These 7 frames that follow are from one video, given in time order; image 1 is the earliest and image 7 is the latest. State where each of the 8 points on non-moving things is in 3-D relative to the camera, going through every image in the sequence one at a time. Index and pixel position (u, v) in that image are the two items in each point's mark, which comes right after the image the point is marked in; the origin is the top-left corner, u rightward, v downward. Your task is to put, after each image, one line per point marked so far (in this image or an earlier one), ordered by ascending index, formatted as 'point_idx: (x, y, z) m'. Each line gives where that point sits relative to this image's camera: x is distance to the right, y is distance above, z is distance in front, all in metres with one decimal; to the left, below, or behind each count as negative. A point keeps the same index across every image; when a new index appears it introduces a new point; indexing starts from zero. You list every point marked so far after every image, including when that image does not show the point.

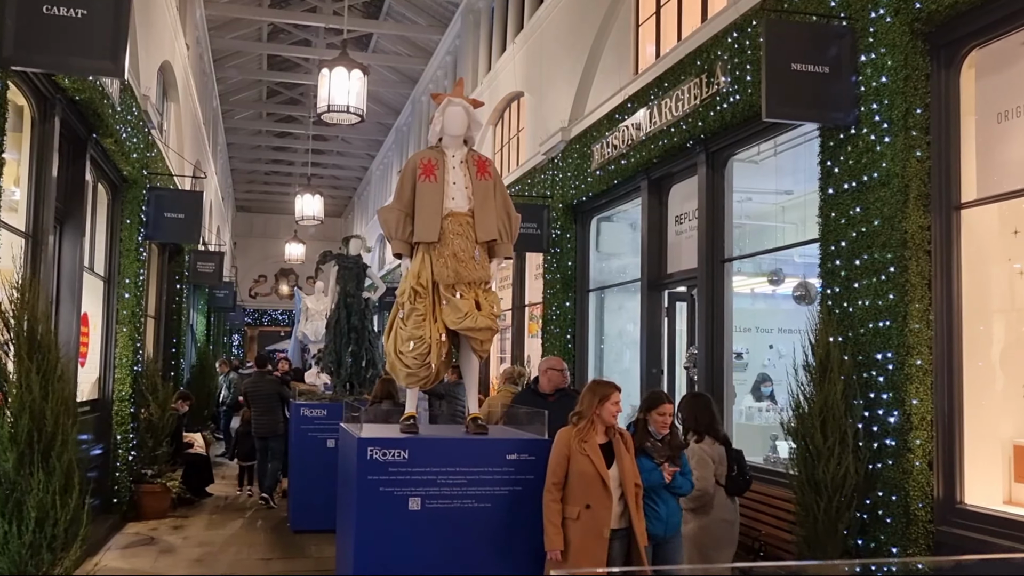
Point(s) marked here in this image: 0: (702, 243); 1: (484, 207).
0: (+1.3, +0.3, +6.4) m
1: (-0.1, +0.4, +4.3) m
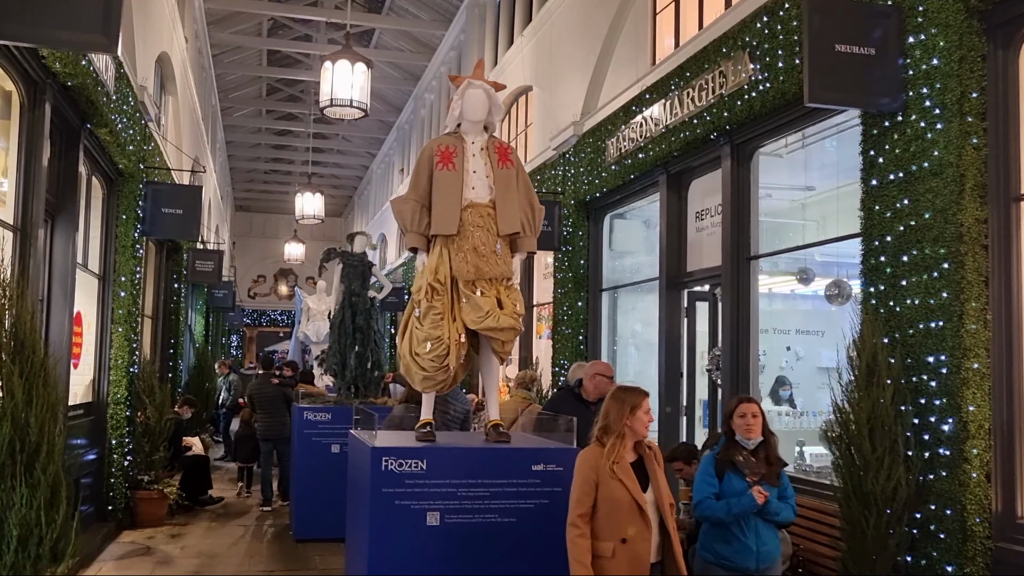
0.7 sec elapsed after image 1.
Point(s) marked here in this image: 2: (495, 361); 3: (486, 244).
0: (+1.4, +0.3, +6.1) m
1: (0.0, +0.4, +4.0) m
2: (-0.1, -0.3, +4.0) m
3: (-0.1, +0.2, +3.9) m
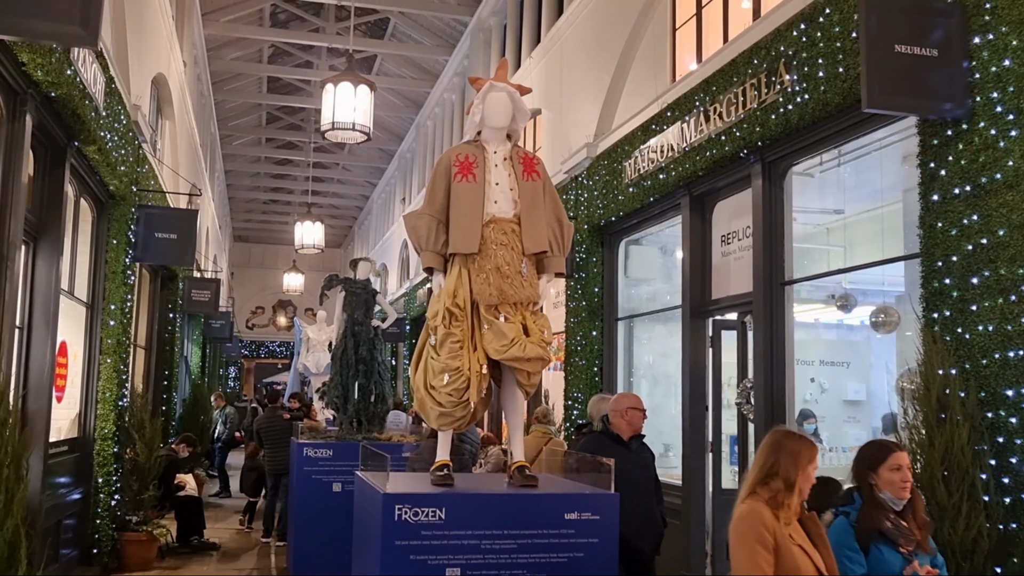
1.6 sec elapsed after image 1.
0: (+1.5, +0.1, +5.7) m
1: (+0.1, +0.3, +3.5) m
2: (0.0, -0.4, +3.6) m
3: (0.0, +0.1, +3.5) m
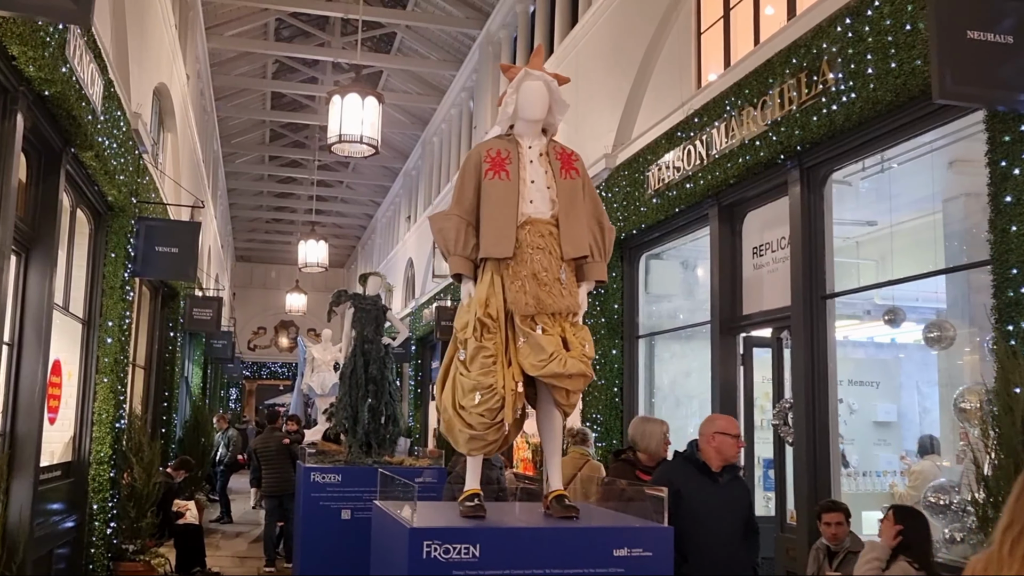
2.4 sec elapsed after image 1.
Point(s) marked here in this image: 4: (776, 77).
0: (+1.6, +0.1, +5.3) m
1: (+0.2, +0.3, +3.2) m
2: (+0.1, -0.4, +3.2) m
3: (+0.1, +0.1, +3.1) m
4: (+1.5, +1.2, +5.3) m
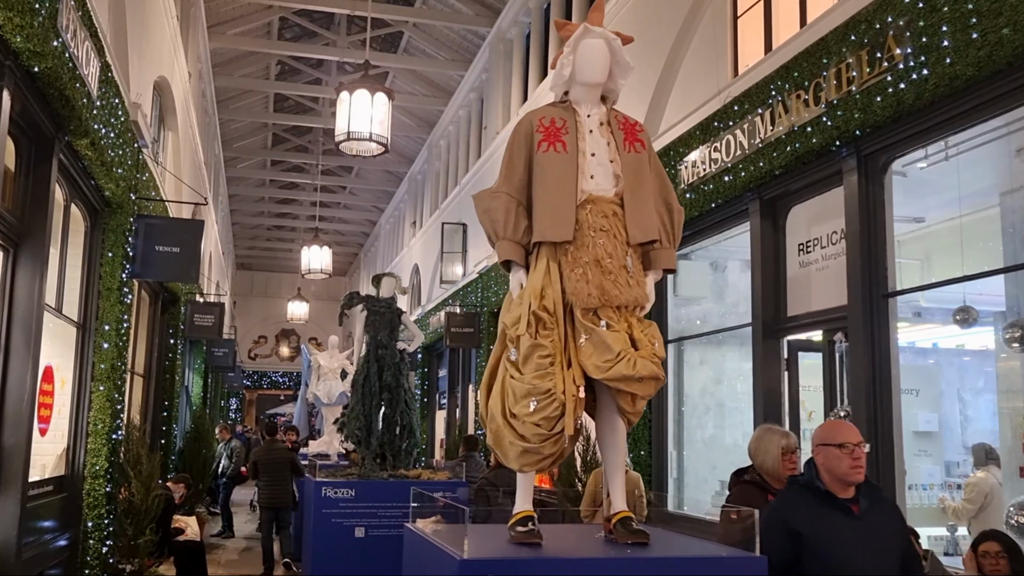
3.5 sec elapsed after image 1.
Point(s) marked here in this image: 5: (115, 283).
0: (+1.8, +0.1, +4.9) m
1: (+0.4, +0.3, +2.8) m
2: (+0.3, -0.4, +2.8) m
3: (+0.3, +0.1, +2.7) m
4: (+1.7, +1.2, +4.9) m
5: (-2.8, 0.0, +6.6) m
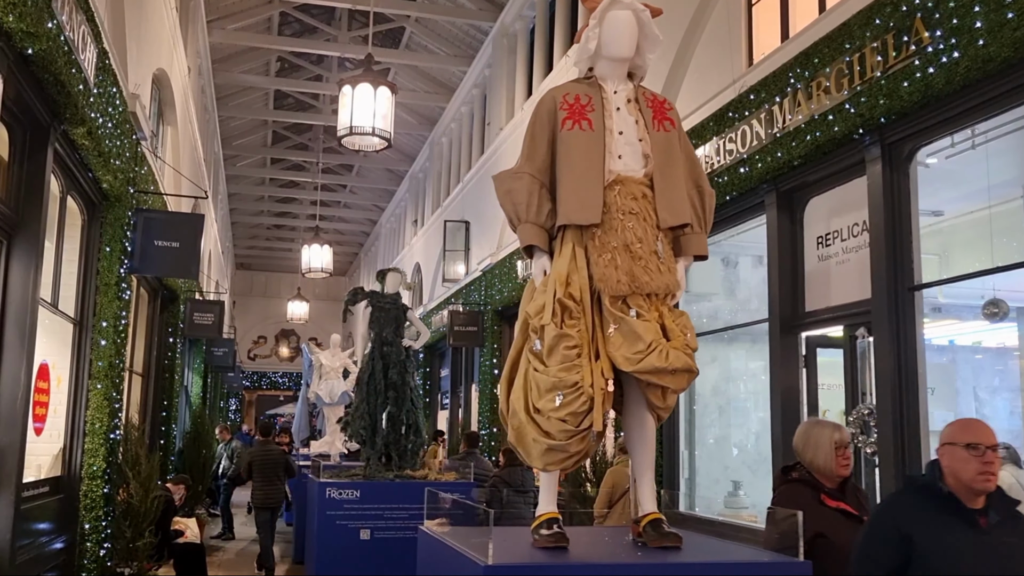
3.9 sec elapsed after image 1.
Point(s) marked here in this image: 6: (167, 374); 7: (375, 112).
0: (+1.8, +0.1, +4.7) m
1: (+0.4, +0.3, +2.6) m
2: (+0.4, -0.4, +2.6) m
3: (+0.4, +0.1, +2.5) m
4: (+1.7, +1.2, +4.7) m
5: (-2.7, +0.1, +6.4) m
6: (-3.7, -0.9, +10.1) m
7: (-1.4, +1.8, +9.6) m
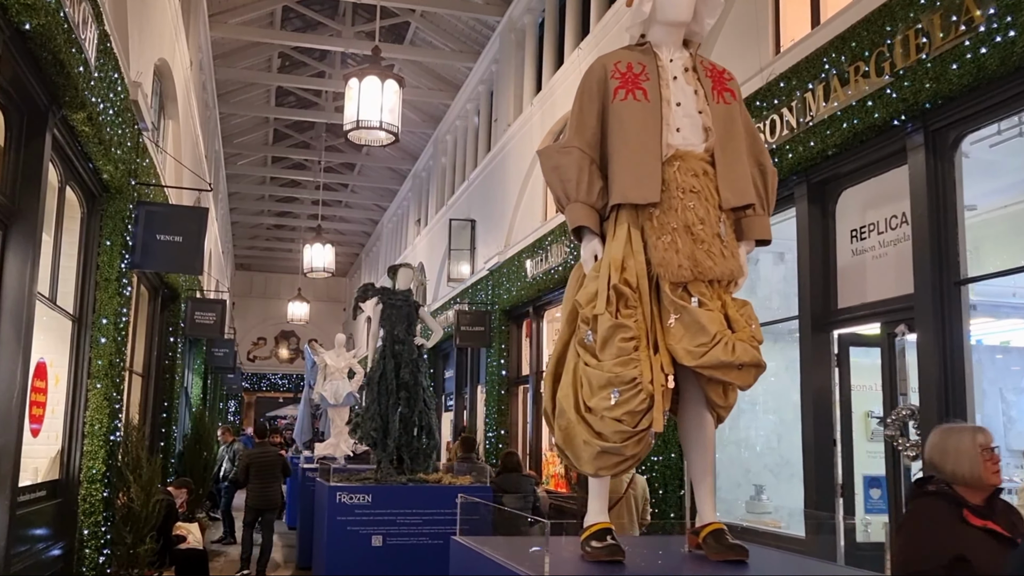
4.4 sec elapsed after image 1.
0: (+2.0, +0.1, +4.5) m
1: (+0.6, +0.4, +2.4) m
2: (+0.5, -0.3, +2.3) m
3: (+0.5, +0.2, +2.3) m
4: (+1.8, +1.3, +4.5) m
5: (-2.6, +0.1, +6.1) m
6: (-3.6, -0.9, +9.9) m
7: (-1.3, +1.8, +9.3) m
